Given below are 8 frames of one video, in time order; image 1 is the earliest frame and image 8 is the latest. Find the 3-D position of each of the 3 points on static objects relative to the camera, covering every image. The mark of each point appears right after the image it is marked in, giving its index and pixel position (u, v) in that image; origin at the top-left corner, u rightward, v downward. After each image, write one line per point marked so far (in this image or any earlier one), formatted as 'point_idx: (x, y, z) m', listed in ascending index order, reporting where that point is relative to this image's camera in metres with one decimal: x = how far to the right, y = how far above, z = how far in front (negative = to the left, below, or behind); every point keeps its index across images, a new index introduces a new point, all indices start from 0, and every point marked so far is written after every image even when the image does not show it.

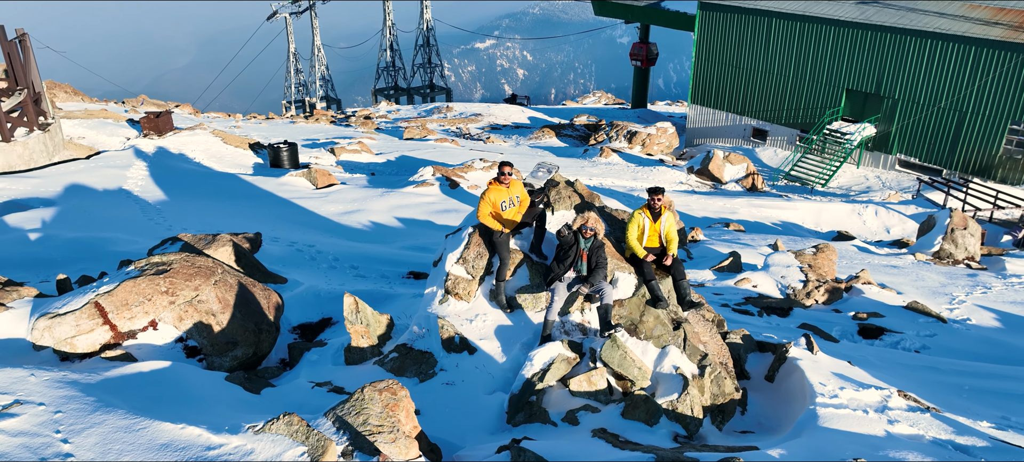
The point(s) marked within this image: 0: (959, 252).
0: (+8.6, -0.4, +13.8) m
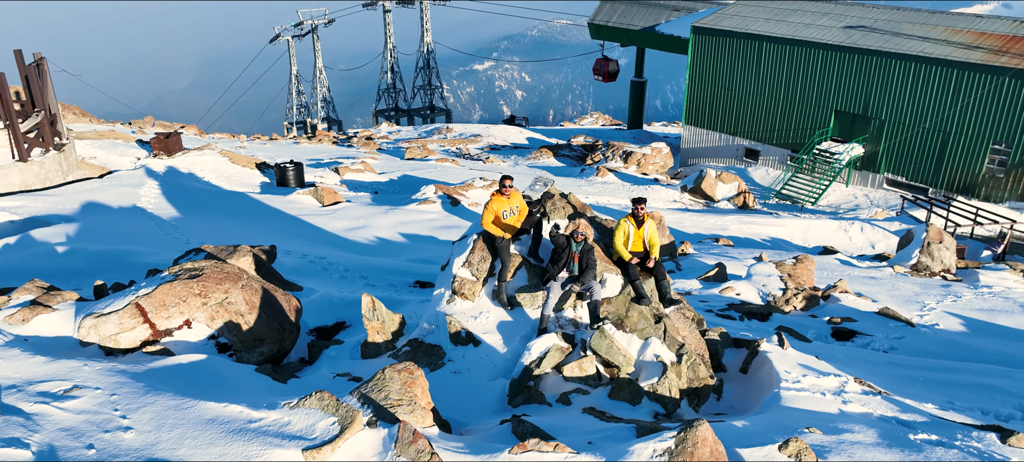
0: (+8.6, -0.7, +14.5) m
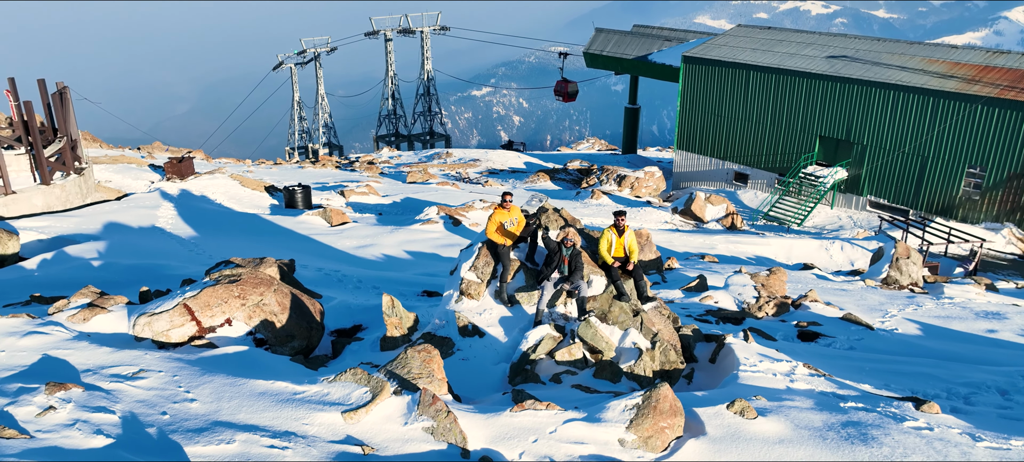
0: (+8.6, -1.0, +15.7) m
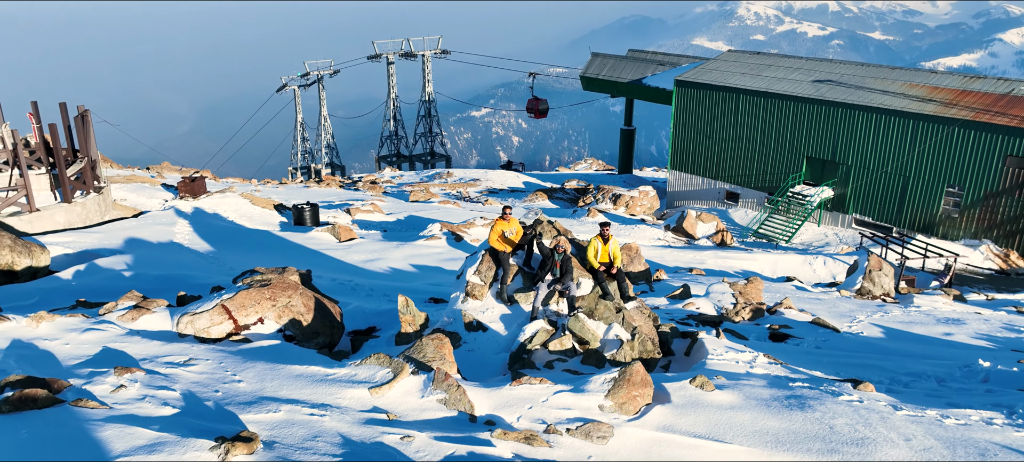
0: (+8.6, -1.4, +16.8) m
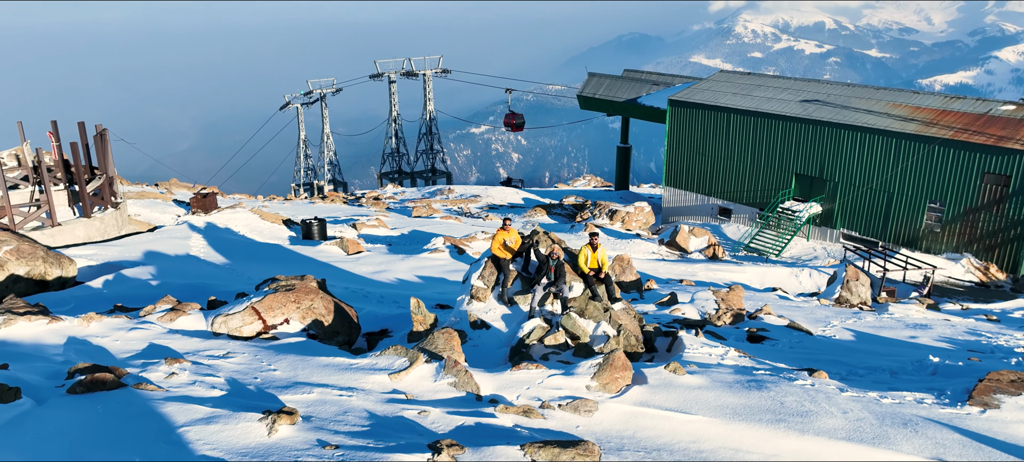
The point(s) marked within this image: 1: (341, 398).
0: (+8.6, -1.7, +18.0) m
1: (-1.8, -1.8, +7.8) m
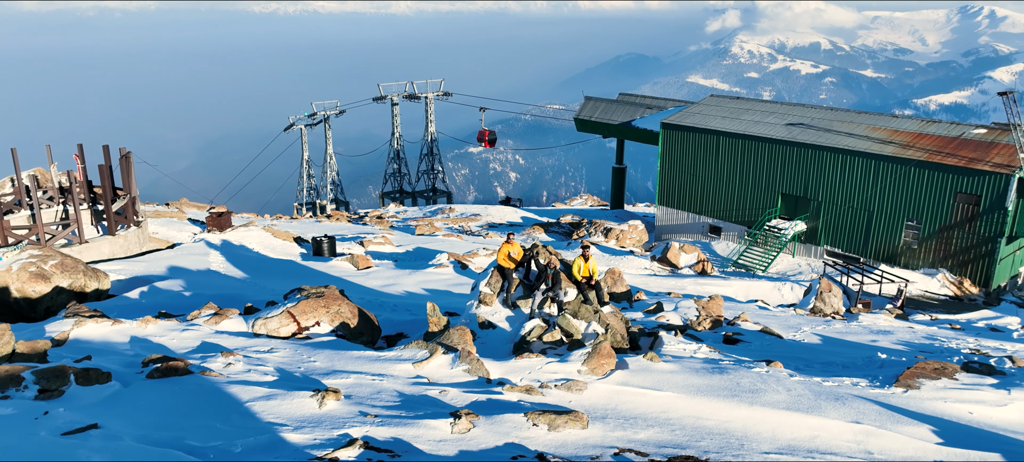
0: (+8.6, -2.1, +19.6) m
1: (-1.8, -1.9, +9.3) m
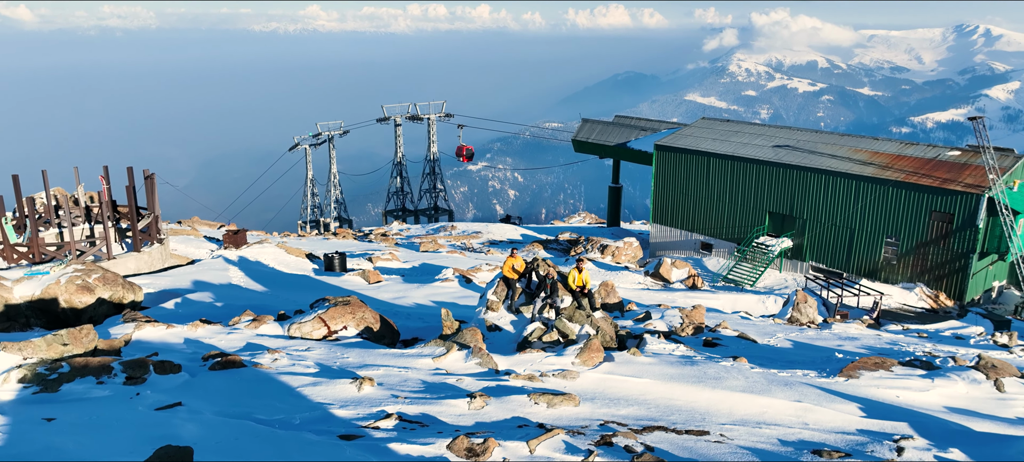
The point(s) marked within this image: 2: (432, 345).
0: (+8.6, -2.6, +21.3) m
1: (-1.7, -2.2, +11.1) m
2: (-1.4, -1.9, +12.2) m
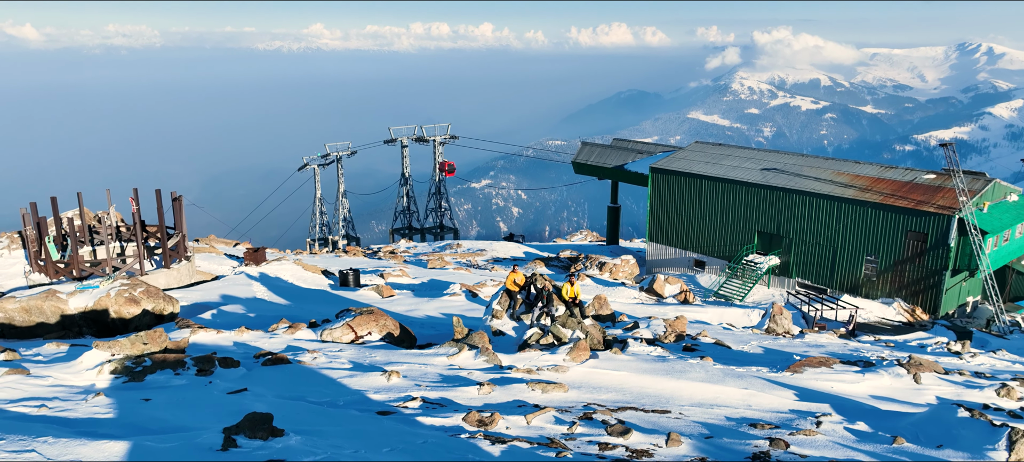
0: (+8.7, -3.2, +23.5) m
1: (-1.7, -2.5, +13.3) m
2: (-1.4, -2.3, +14.5) m
